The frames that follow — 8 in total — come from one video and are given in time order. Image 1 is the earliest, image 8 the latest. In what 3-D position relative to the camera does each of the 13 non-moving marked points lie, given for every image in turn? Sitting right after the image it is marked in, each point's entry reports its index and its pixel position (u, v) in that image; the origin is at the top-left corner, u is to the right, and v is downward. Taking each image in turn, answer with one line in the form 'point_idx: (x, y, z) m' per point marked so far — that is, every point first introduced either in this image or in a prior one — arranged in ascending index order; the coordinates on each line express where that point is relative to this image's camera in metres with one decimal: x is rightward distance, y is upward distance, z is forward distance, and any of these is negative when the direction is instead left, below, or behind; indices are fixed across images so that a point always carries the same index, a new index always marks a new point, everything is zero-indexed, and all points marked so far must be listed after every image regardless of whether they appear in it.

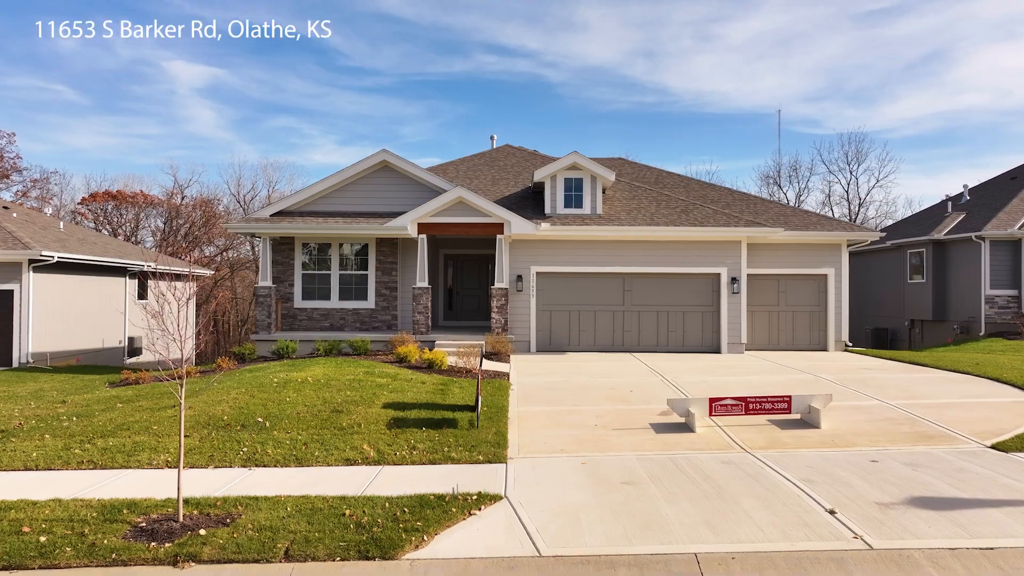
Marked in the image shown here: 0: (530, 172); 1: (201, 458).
0: (+0.5, +2.9, +18.2) m
1: (-3.2, -1.8, +7.5) m
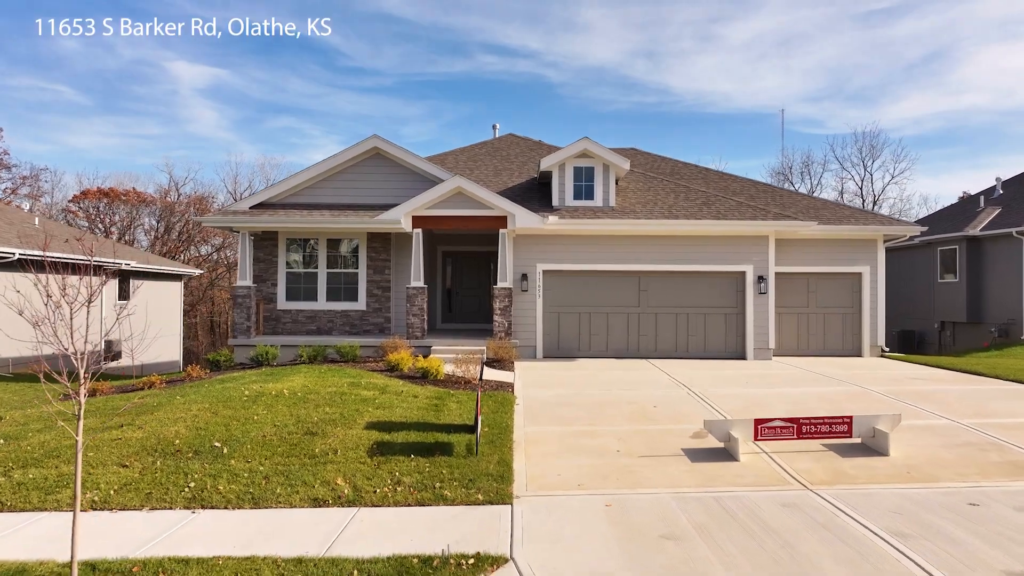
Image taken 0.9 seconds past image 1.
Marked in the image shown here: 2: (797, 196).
0: (+0.6, +2.9, +16.8) m
1: (-3.2, -1.8, +6.1) m
2: (+6.1, +2.0, +15.5) m
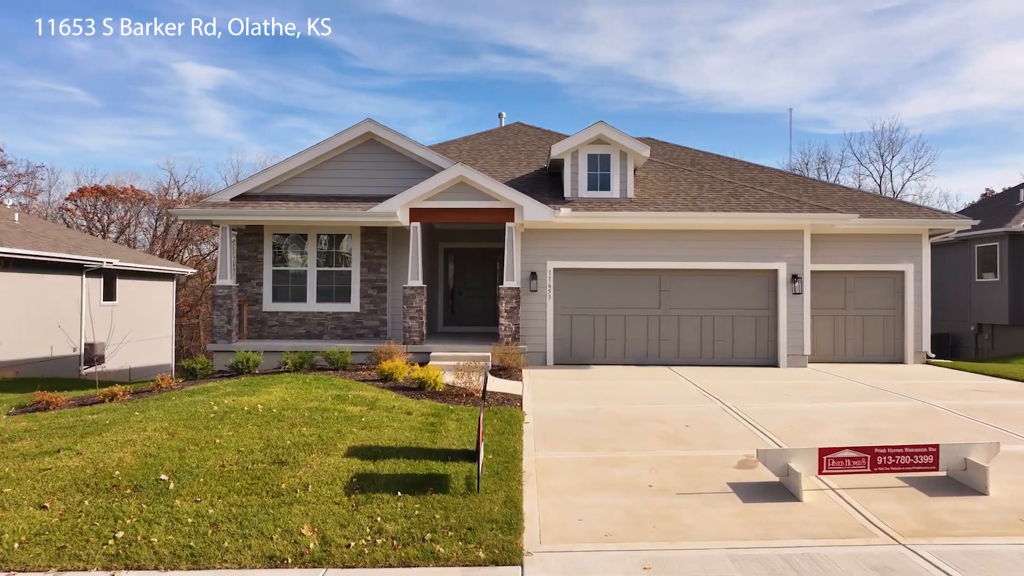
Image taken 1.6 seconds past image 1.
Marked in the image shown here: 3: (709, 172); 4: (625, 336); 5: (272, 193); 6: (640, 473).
0: (+0.7, +2.9, +15.5) m
1: (-3.1, -1.7, +4.8) m
2: (+6.2, +2.0, +14.1) m
3: (+3.9, +2.3, +14.5) m
4: (+2.0, -0.9, +12.8) m
5: (-4.2, +1.7, +12.7) m
6: (+1.1, -1.6, +6.3) m
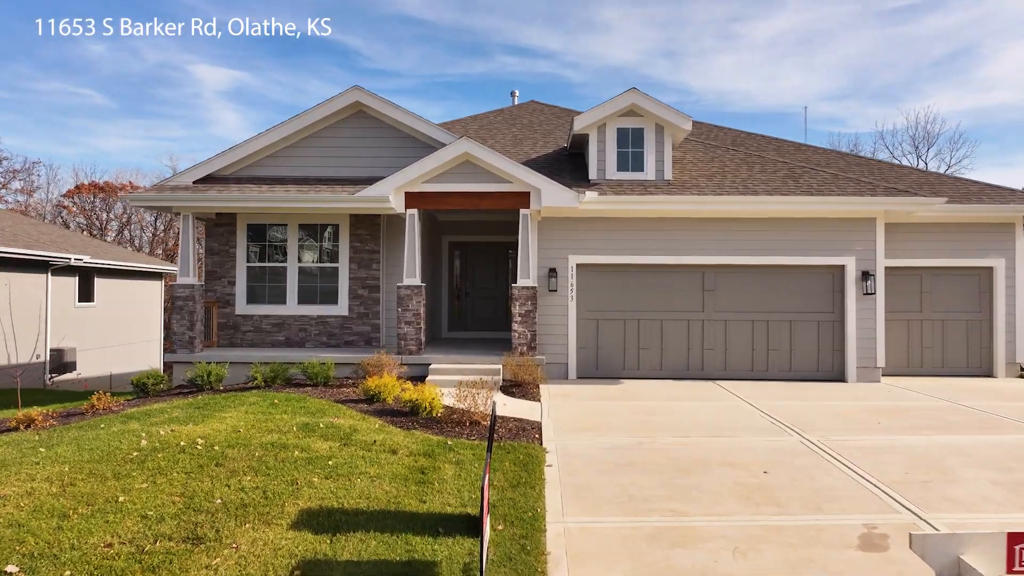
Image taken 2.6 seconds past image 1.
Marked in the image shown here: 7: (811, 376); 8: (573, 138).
0: (+1.0, +2.9, +13.4) m
1: (-3.0, -1.7, +2.9) m
2: (+6.5, +2.0, +12.0) m
3: (+4.2, +2.3, +12.4) m
4: (+2.2, -0.9, +10.8) m
5: (-4.0, +1.7, +10.7) m
6: (+1.2, -1.6, +4.3) m
7: (+4.4, -1.3, +10.7) m
8: (+1.0, +2.4, +11.5) m
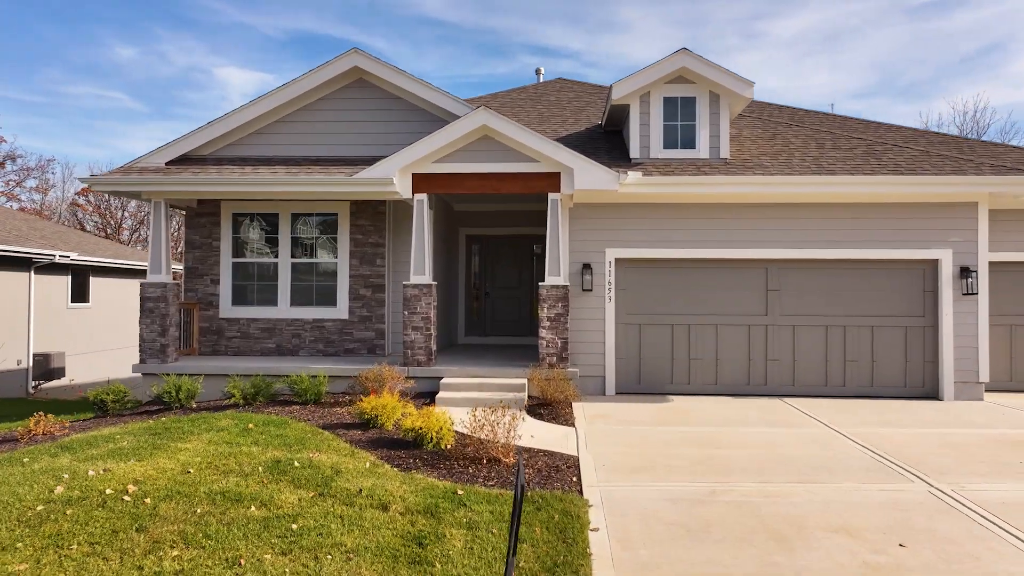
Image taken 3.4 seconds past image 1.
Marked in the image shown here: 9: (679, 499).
0: (+1.4, +2.9, +11.8) m
1: (-2.9, -1.7, +1.3) m
2: (+6.9, +2.0, +10.2) m
3: (+4.6, +2.4, +10.7) m
4: (+2.6, -0.8, +9.1) m
5: (-3.6, +1.7, +9.2) m
6: (+1.4, -1.6, +2.6) m
7: (+4.8, -1.3, +8.9) m
8: (+1.3, +2.4, +9.8) m
9: (+1.2, -1.5, +5.1) m
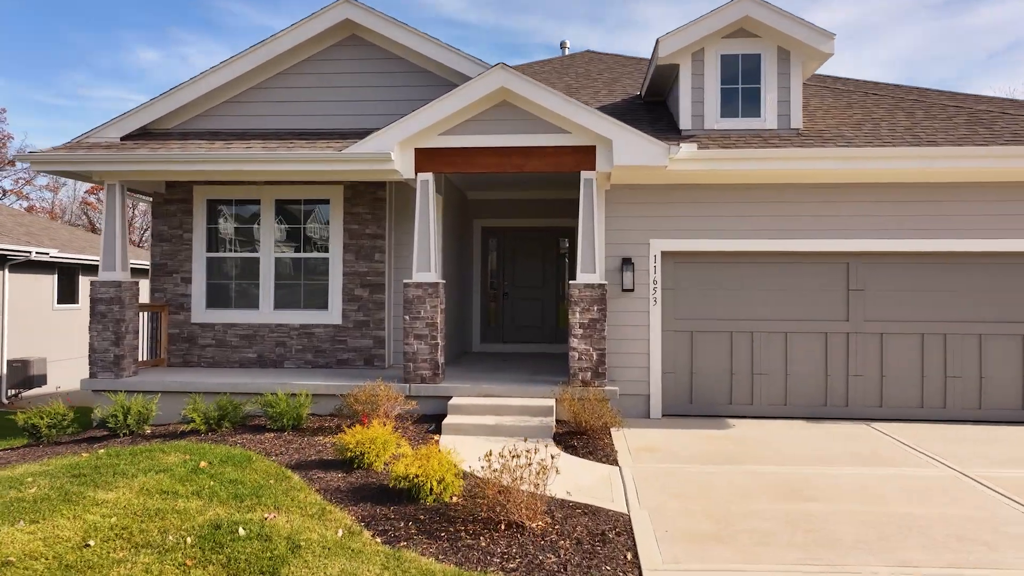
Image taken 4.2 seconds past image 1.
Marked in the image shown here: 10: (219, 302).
0: (+1.7, +2.9, +10.1) m
1: (-2.9, -1.7, -0.2) m
2: (+7.1, +2.0, +8.4) m
3: (+4.9, +2.4, +8.9) m
4: (+2.8, -0.8, +7.4) m
5: (-3.4, +1.7, +7.7) m
6: (+1.5, -1.6, +1.0) m
7: (+5.0, -1.3, +7.2) m
8: (+1.6, +2.4, +8.2) m
9: (+1.3, -1.5, +3.5) m
10: (-3.5, -0.2, +8.5) m
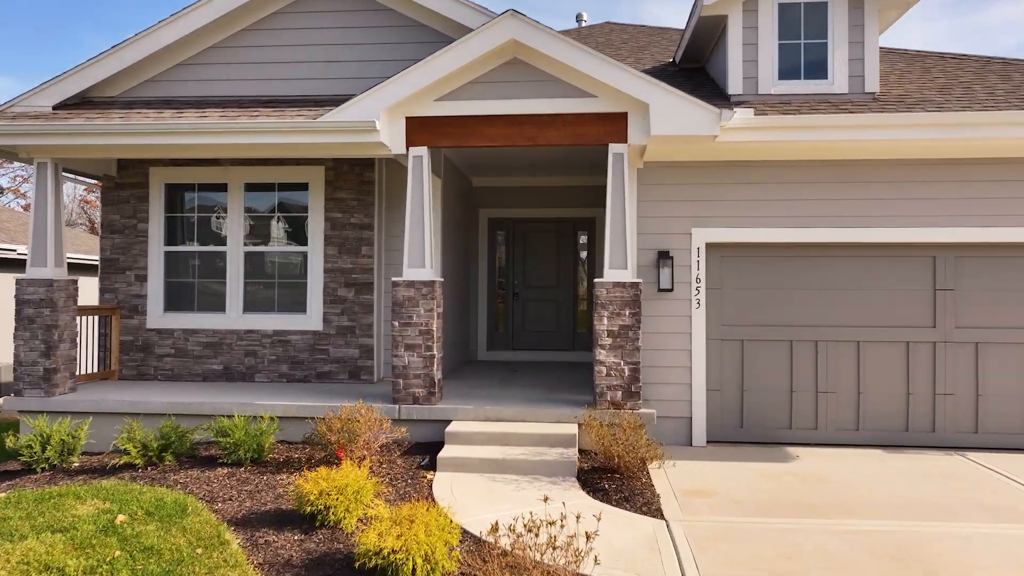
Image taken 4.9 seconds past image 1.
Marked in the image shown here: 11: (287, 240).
0: (+1.9, +2.9, +8.8) m
1: (-2.9, -1.7, -1.5) m
2: (+7.2, +2.0, +7.0) m
3: (+5.0, +2.4, +7.6) m
4: (+2.9, -0.8, +6.1) m
5: (-3.3, +1.7, +6.4) m
6: (+1.5, -1.6, -0.3) m
7: (+5.1, -1.3, +5.8) m
8: (+1.7, +2.4, +6.8) m
9: (+1.4, -1.4, +2.1) m
10: (-3.3, -0.1, +7.3) m
11: (-2.2, +0.5, +7.2) m
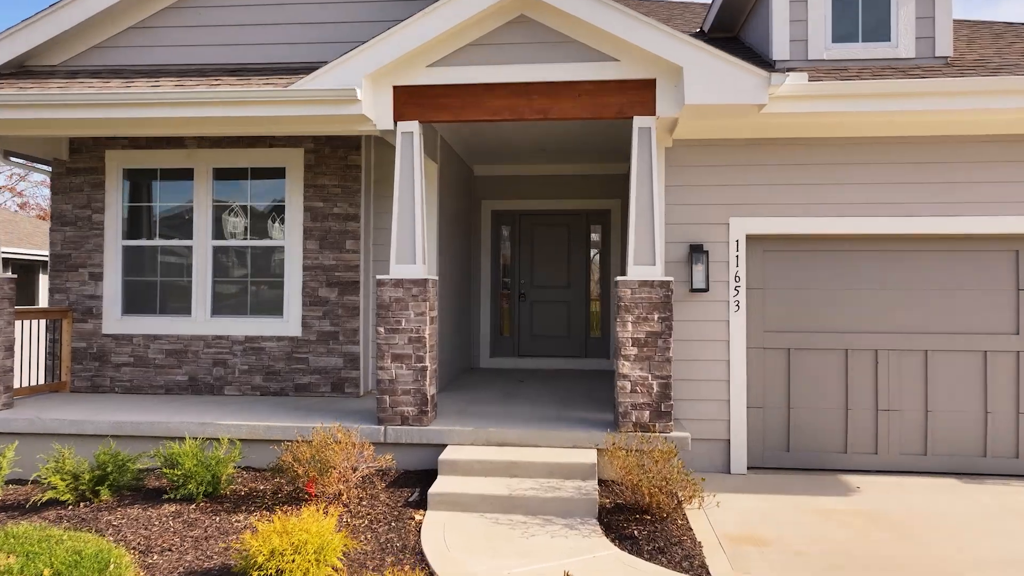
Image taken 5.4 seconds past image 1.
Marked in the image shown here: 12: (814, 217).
0: (+1.9, +2.9, +7.9) m
1: (-2.9, -1.7, -2.4) m
2: (+7.3, +2.0, +6.1) m
3: (+5.0, +2.4, +6.6) m
4: (+3.0, -0.8, +5.1) m
5: (-3.2, +1.7, +5.6) m
6: (+1.5, -1.6, -1.2) m
7: (+5.2, -1.3, +4.9) m
8: (+1.8, +2.4, +5.9) m
9: (+1.4, -1.4, +1.2) m
10: (-3.3, -0.1, +6.4) m
11: (-2.2, +0.5, +6.3) m
12: (+2.2, +0.5, +5.1) m
